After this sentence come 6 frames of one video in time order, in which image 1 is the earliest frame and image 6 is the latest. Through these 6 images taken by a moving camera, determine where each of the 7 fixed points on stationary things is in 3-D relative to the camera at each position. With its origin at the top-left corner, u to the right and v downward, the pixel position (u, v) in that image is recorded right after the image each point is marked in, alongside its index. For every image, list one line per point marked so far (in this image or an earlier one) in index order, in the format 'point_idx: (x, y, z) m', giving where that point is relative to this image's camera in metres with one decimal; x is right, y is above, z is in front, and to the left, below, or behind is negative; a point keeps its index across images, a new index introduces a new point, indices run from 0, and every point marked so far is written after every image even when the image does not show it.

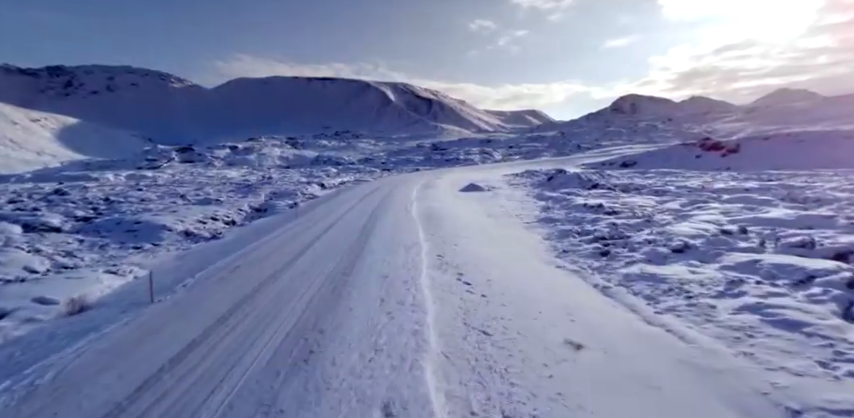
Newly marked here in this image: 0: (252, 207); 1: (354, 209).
0: (-6.0, +0.1, +15.6) m
1: (-2.6, 0.0, +15.9) m
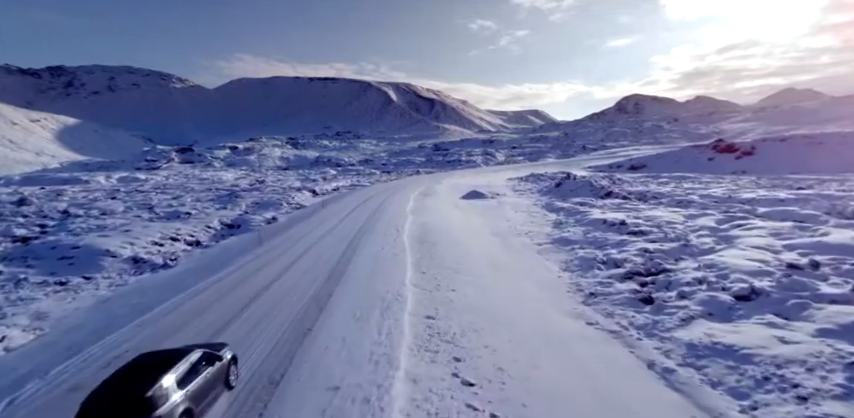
0: (-6.1, -0.4, +13.7) m
1: (-2.8, -0.5, +14.0) m
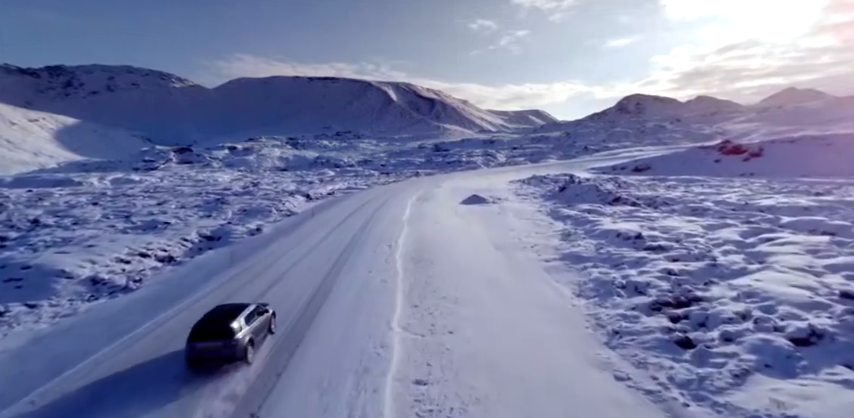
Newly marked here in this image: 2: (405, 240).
0: (-6.2, -0.7, +12.6) m
1: (-2.8, -0.8, +12.8) m
2: (-0.6, -0.9, +12.0) m
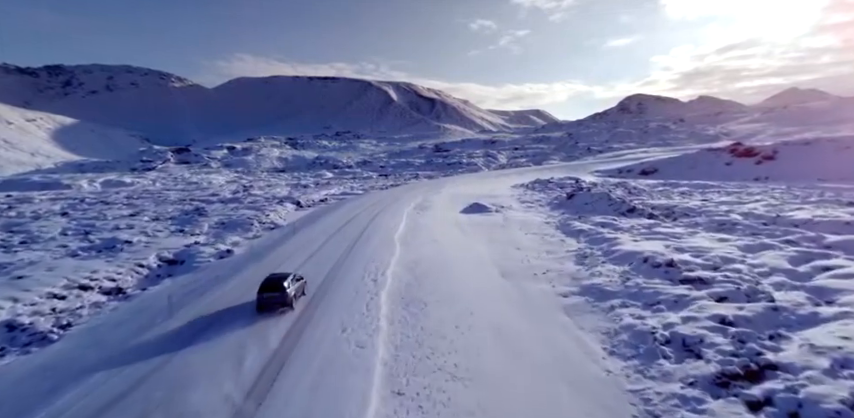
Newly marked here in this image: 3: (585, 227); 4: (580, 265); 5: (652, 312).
0: (-6.3, -1.2, +10.9) m
1: (-2.9, -1.3, +11.2) m
2: (-0.7, -1.3, +10.3) m
3: (+5.6, -0.6, +16.0) m
4: (+3.8, -1.3, +11.0) m
5: (+3.7, -1.7, +7.5) m
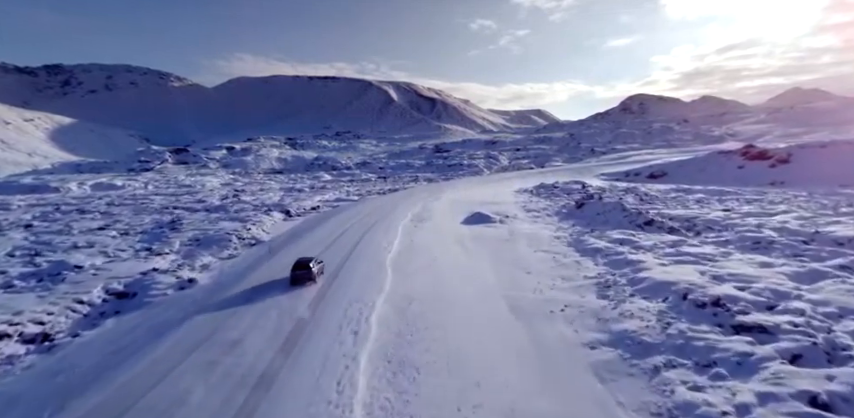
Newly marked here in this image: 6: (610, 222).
0: (-6.4, -1.7, +9.3) m
1: (-3.0, -1.7, +9.5) m
2: (-0.8, -1.8, +8.7) m
3: (+5.5, -1.1, +14.3) m
4: (+3.7, -1.8, +9.3) m
5: (+3.6, -2.2, +5.8) m
6: (+7.4, -0.5, +18.1) m
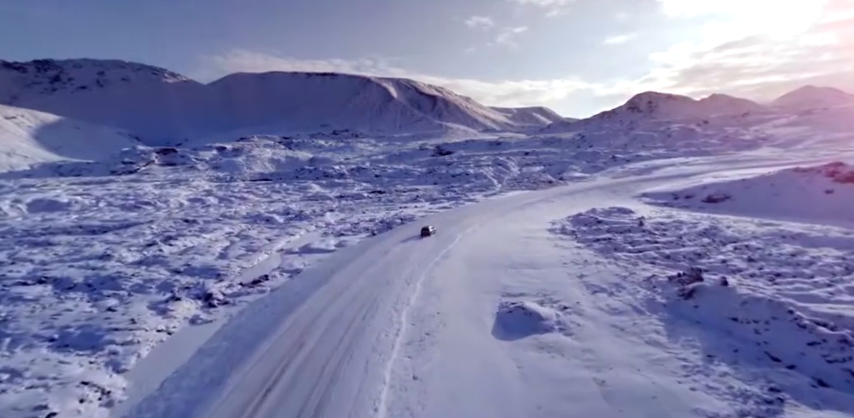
0: (-6.2, -4.3, +0.5) m
1: (-2.8, -4.4, +0.8) m
2: (-0.5, -4.5, -0.1) m
3: (+5.7, -3.8, +5.5) m
4: (+4.0, -4.5, +0.6) m
5: (+3.9, -4.9, -2.9) m
6: (+7.6, -3.2, +9.4) m
